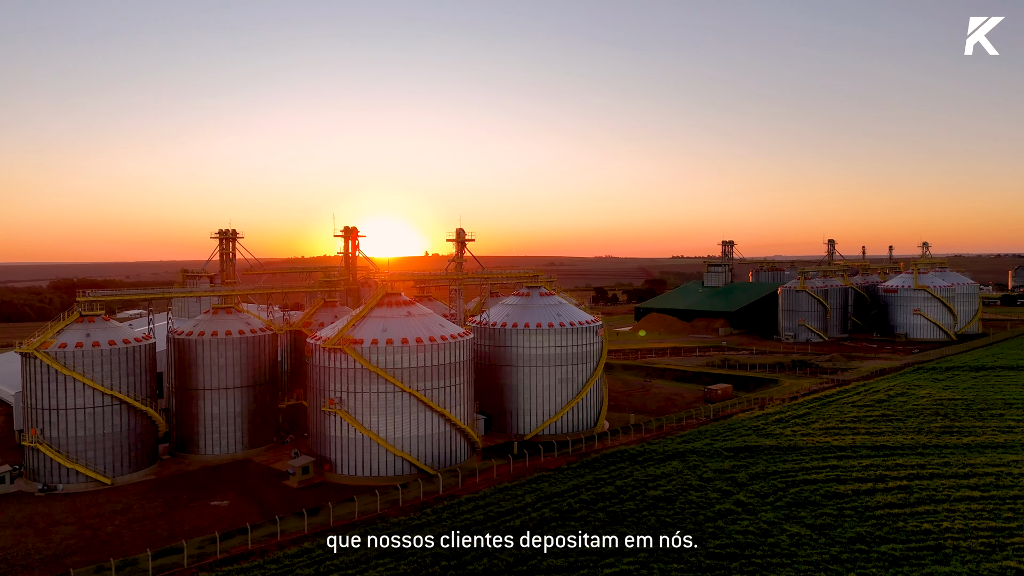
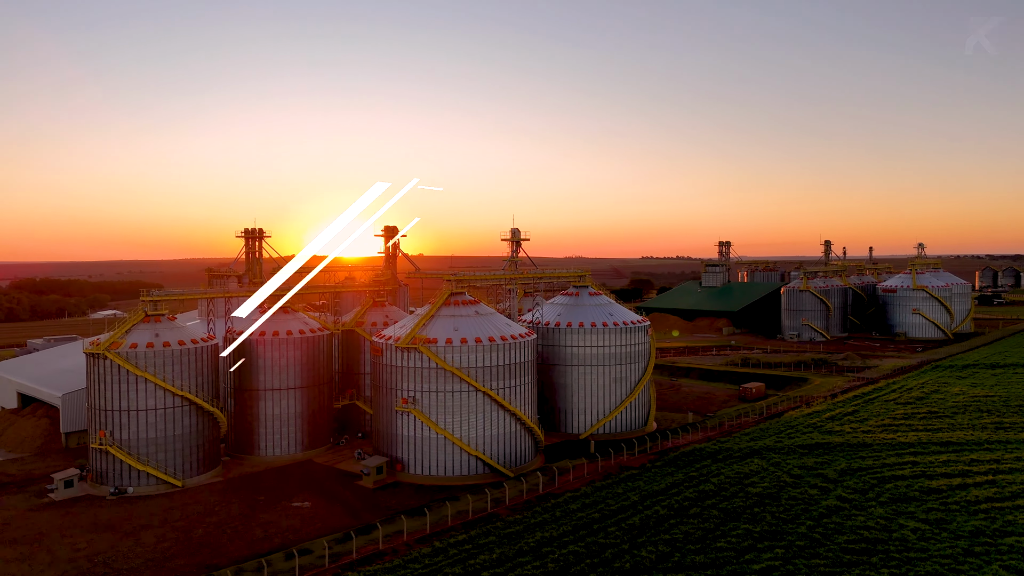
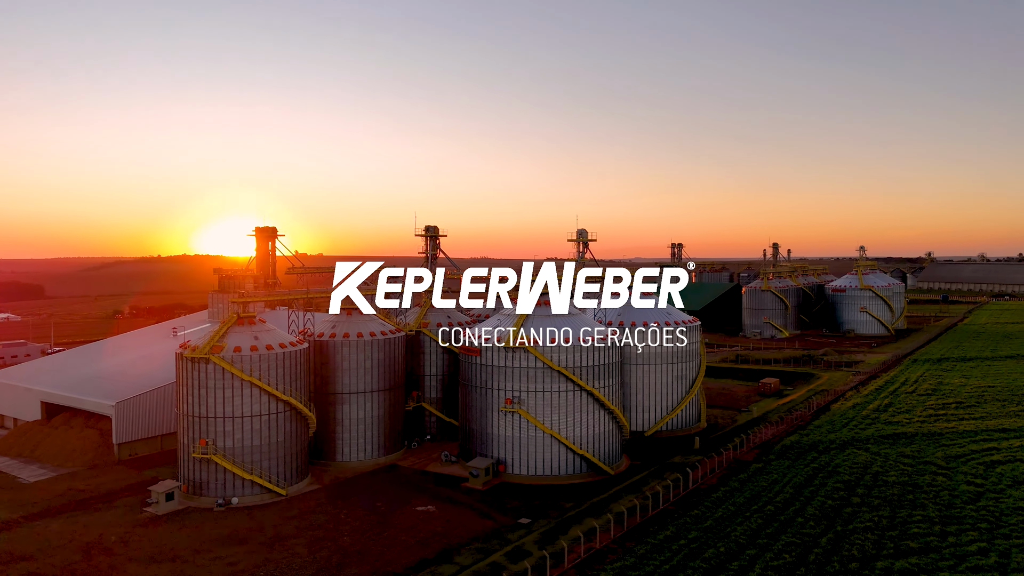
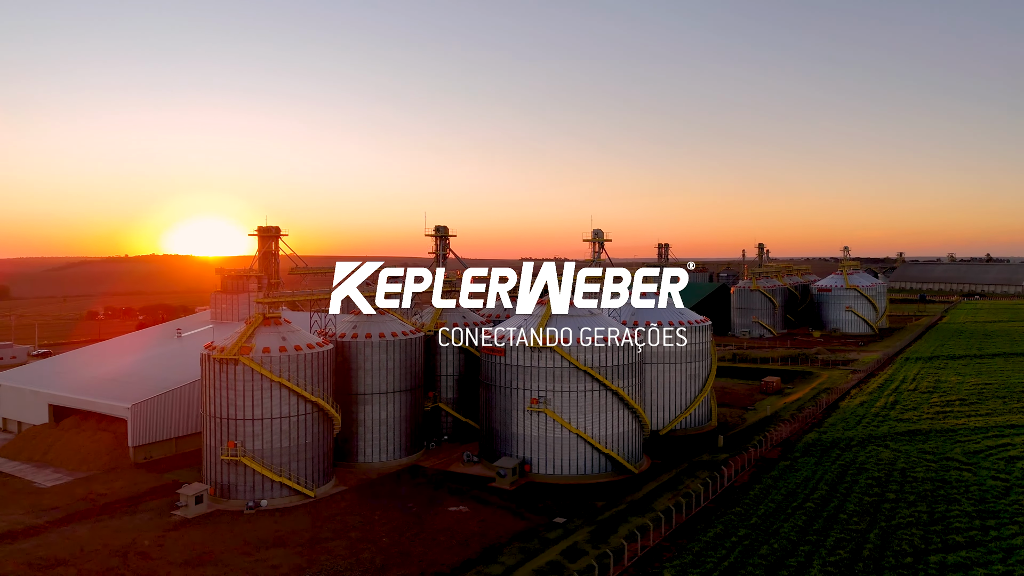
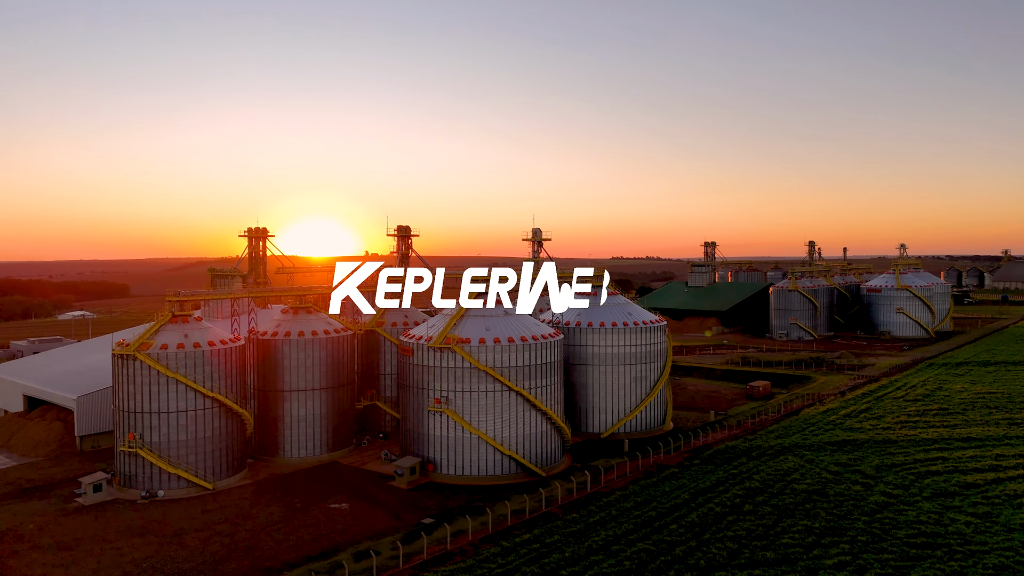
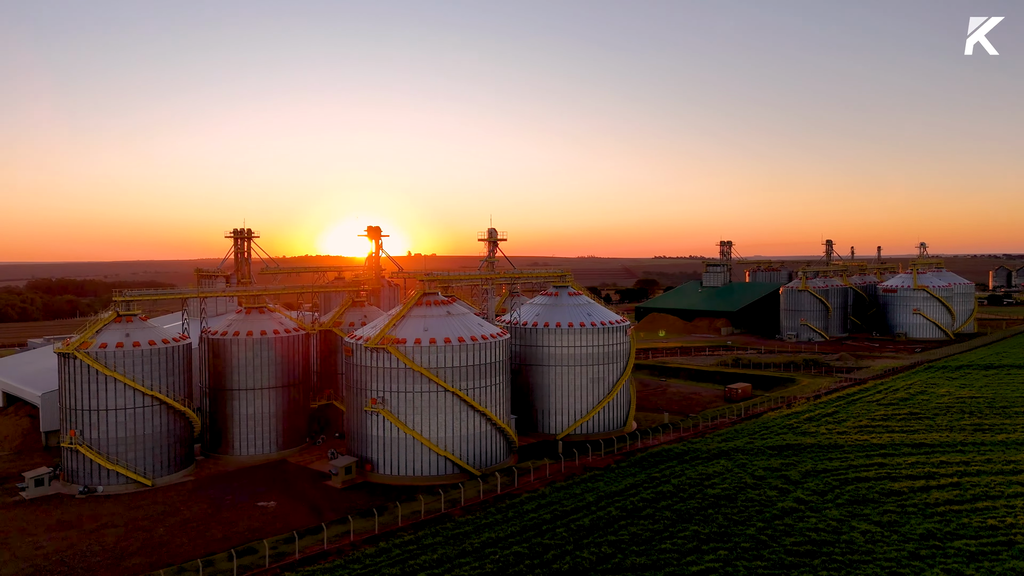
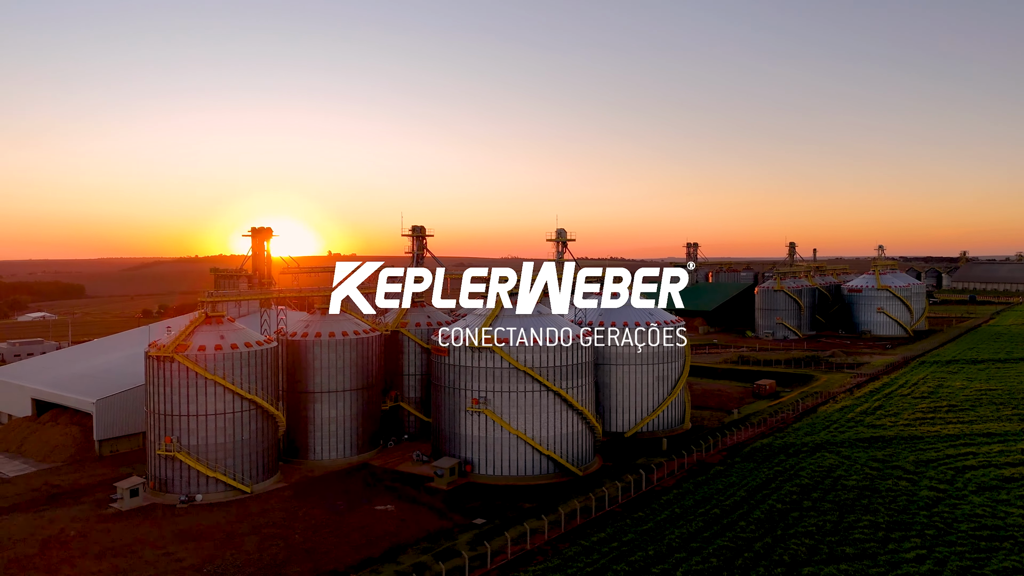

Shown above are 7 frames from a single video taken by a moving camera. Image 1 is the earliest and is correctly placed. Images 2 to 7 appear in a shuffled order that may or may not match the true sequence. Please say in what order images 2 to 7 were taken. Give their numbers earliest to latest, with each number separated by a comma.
6, 2, 5, 7, 3, 4
